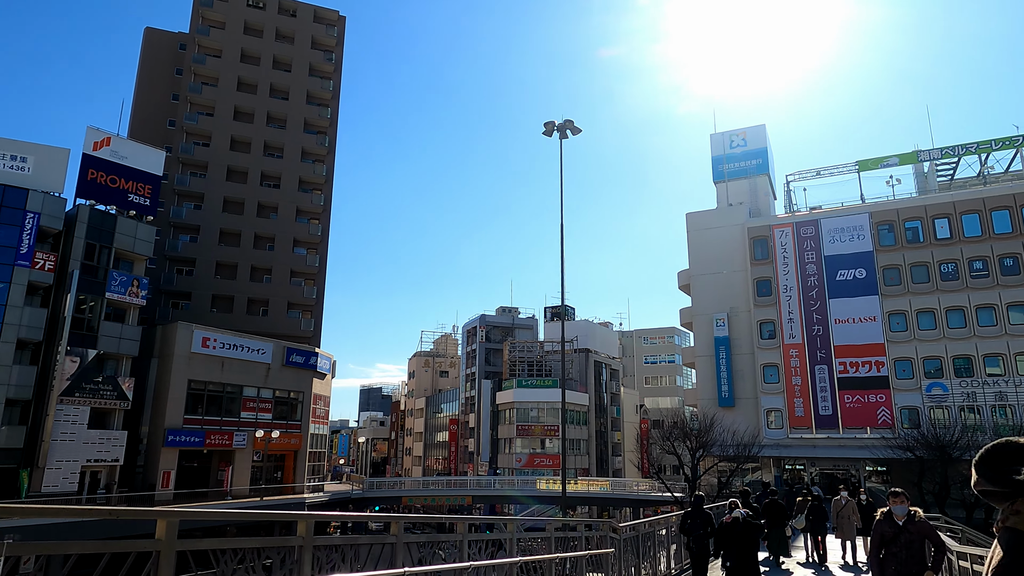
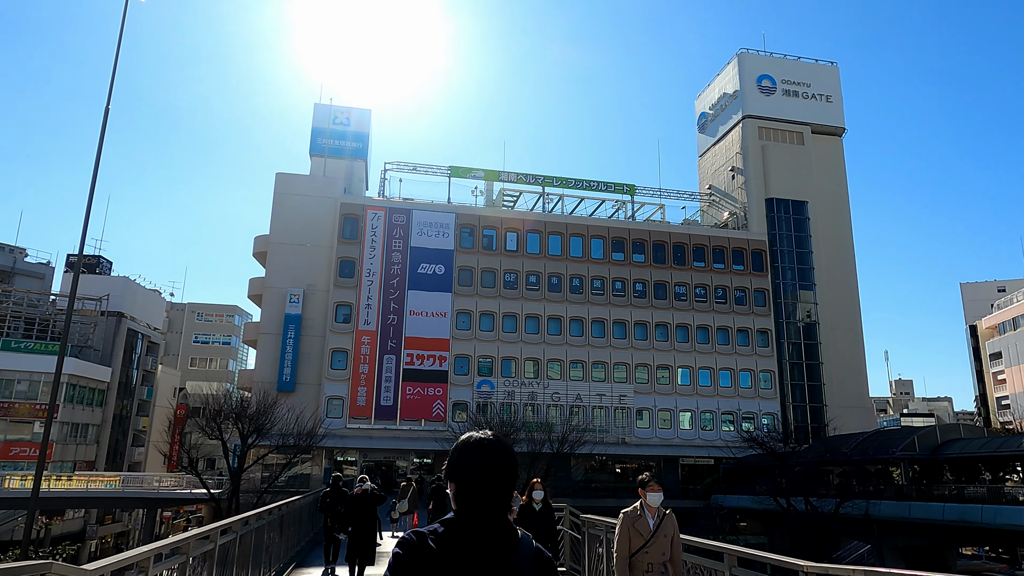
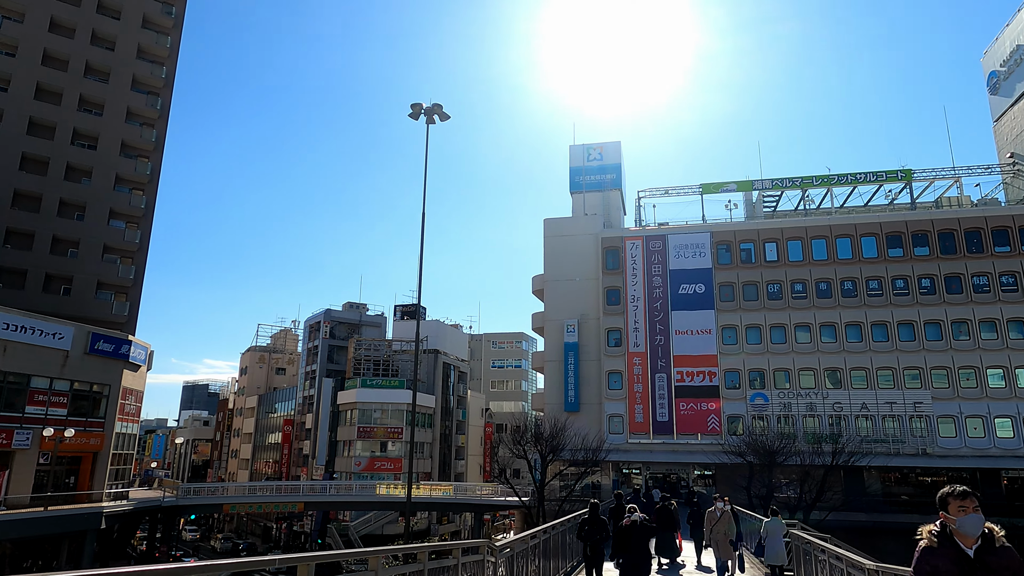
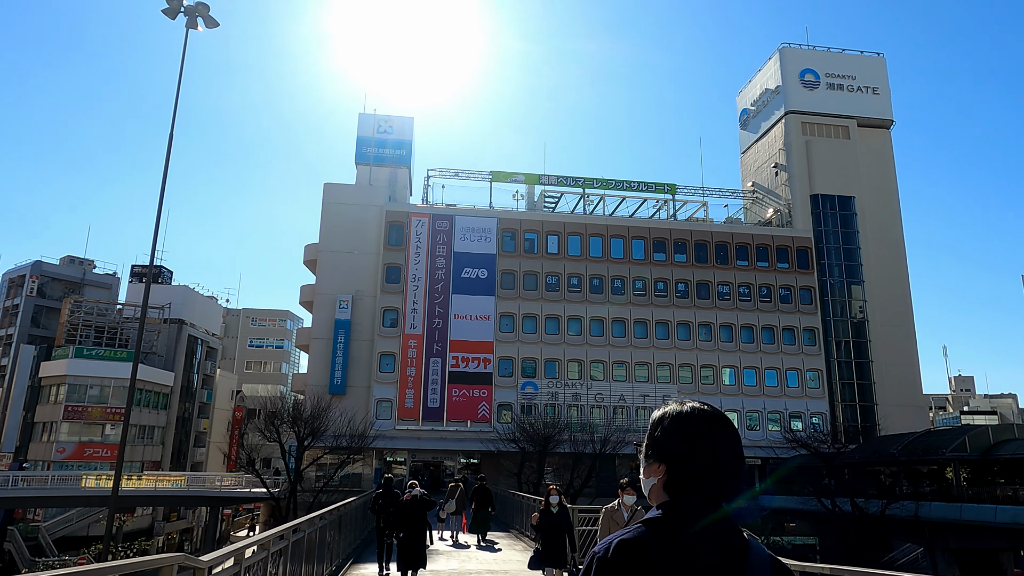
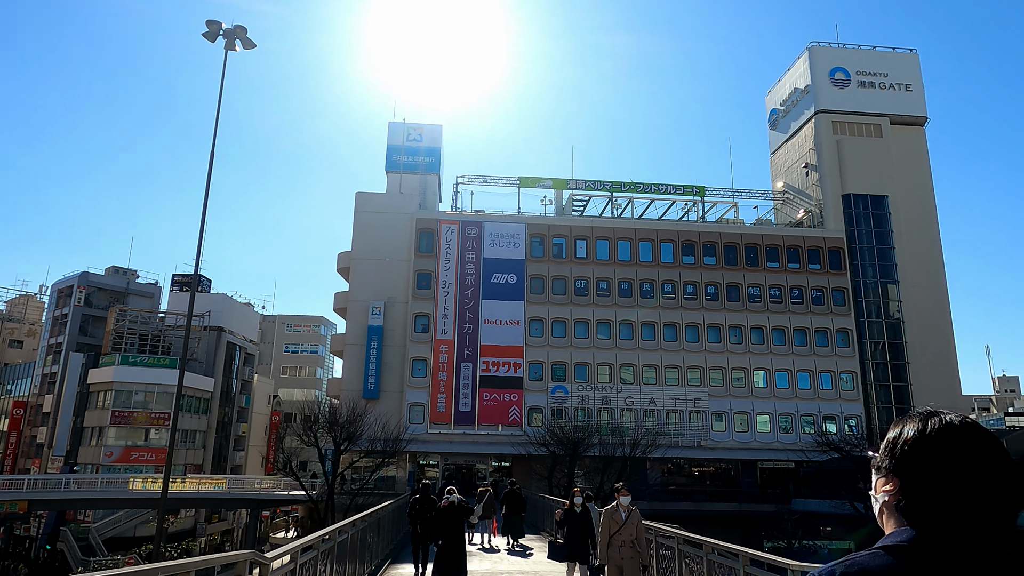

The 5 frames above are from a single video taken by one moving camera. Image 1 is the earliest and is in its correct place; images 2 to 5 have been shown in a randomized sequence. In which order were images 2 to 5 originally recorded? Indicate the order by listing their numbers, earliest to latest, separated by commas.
3, 5, 4, 2
